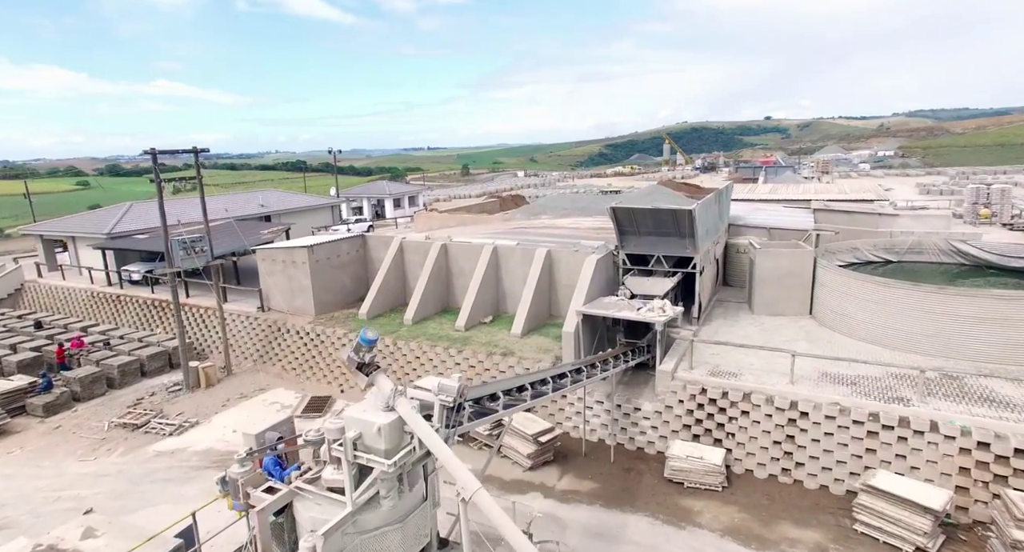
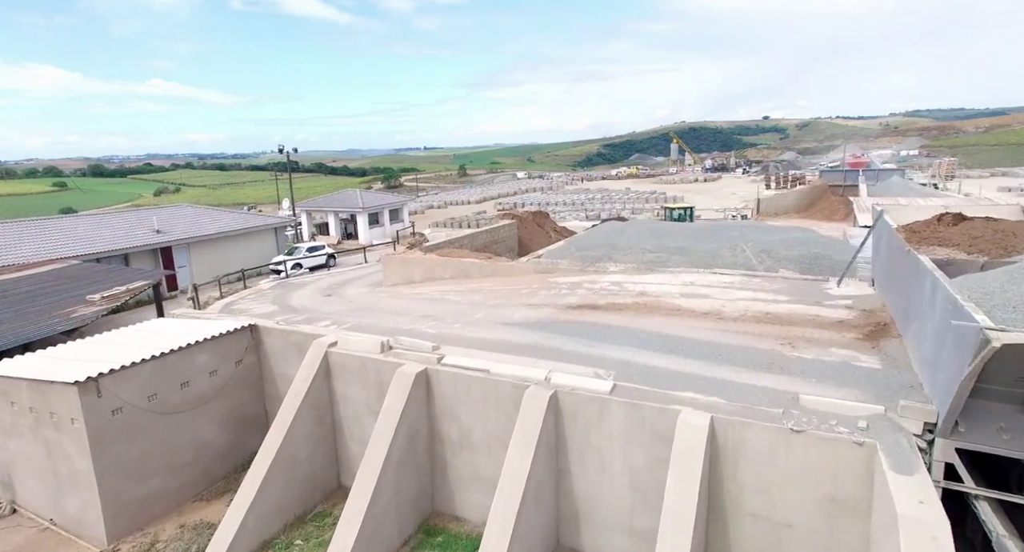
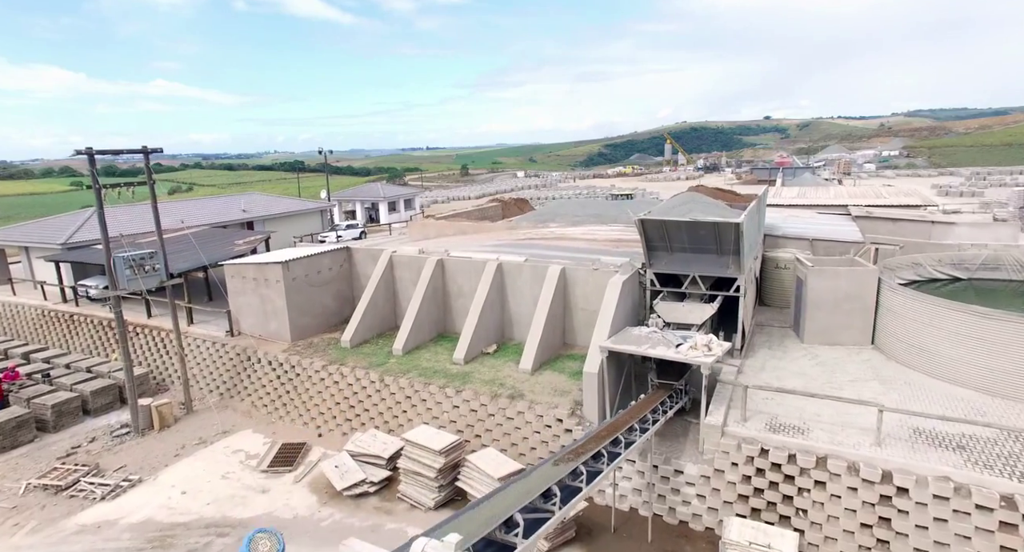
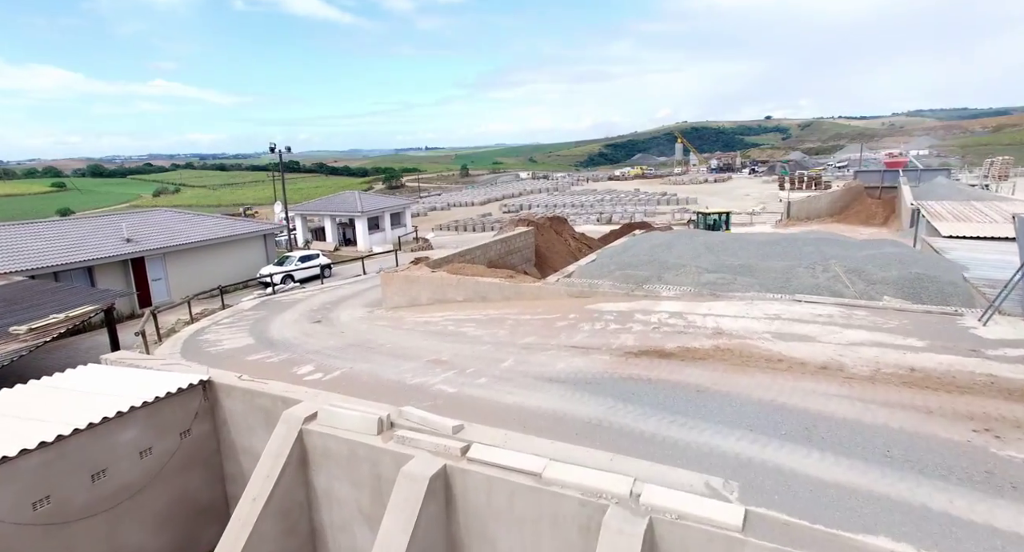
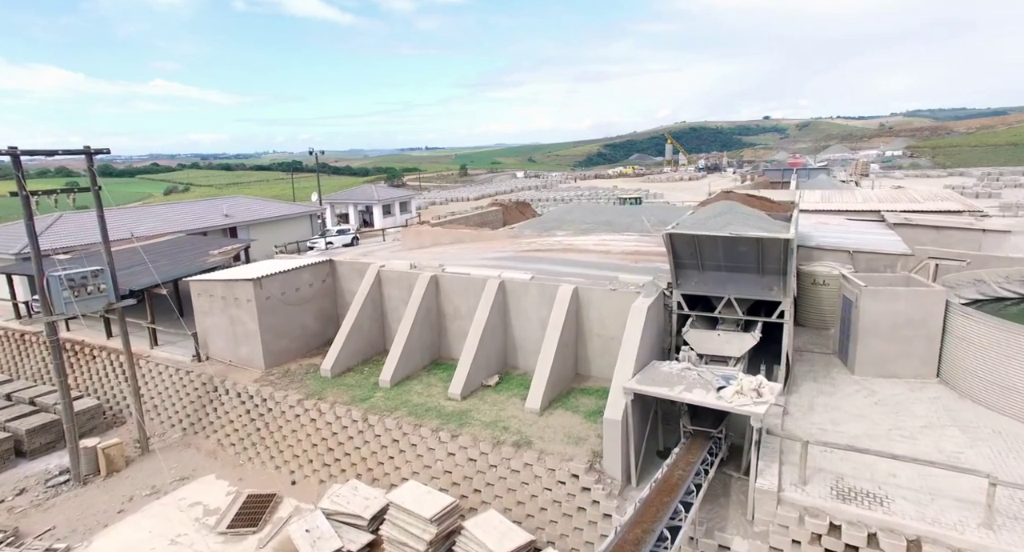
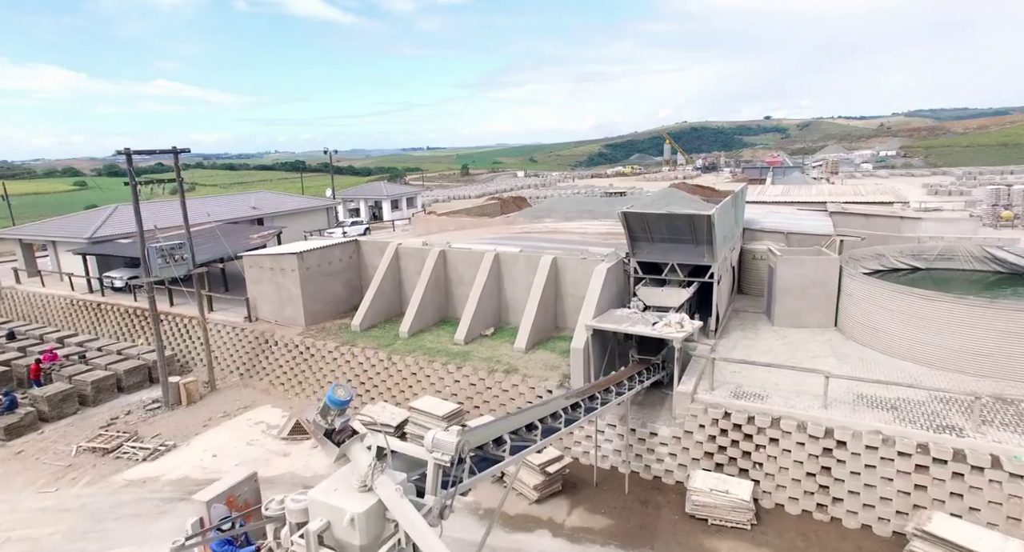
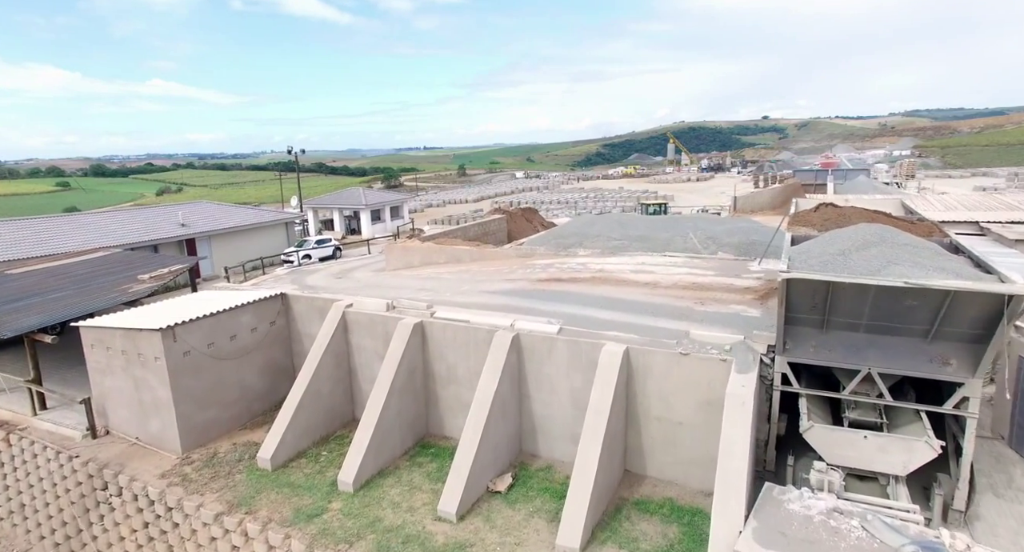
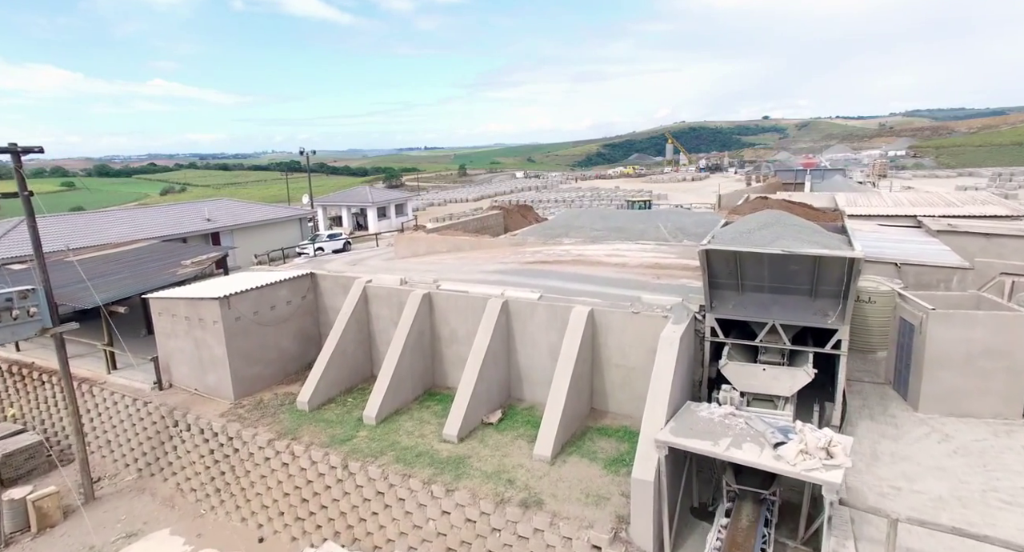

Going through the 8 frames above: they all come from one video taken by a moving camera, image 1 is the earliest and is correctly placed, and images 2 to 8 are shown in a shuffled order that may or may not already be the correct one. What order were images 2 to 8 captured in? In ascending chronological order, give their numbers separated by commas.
6, 3, 5, 8, 7, 2, 4
